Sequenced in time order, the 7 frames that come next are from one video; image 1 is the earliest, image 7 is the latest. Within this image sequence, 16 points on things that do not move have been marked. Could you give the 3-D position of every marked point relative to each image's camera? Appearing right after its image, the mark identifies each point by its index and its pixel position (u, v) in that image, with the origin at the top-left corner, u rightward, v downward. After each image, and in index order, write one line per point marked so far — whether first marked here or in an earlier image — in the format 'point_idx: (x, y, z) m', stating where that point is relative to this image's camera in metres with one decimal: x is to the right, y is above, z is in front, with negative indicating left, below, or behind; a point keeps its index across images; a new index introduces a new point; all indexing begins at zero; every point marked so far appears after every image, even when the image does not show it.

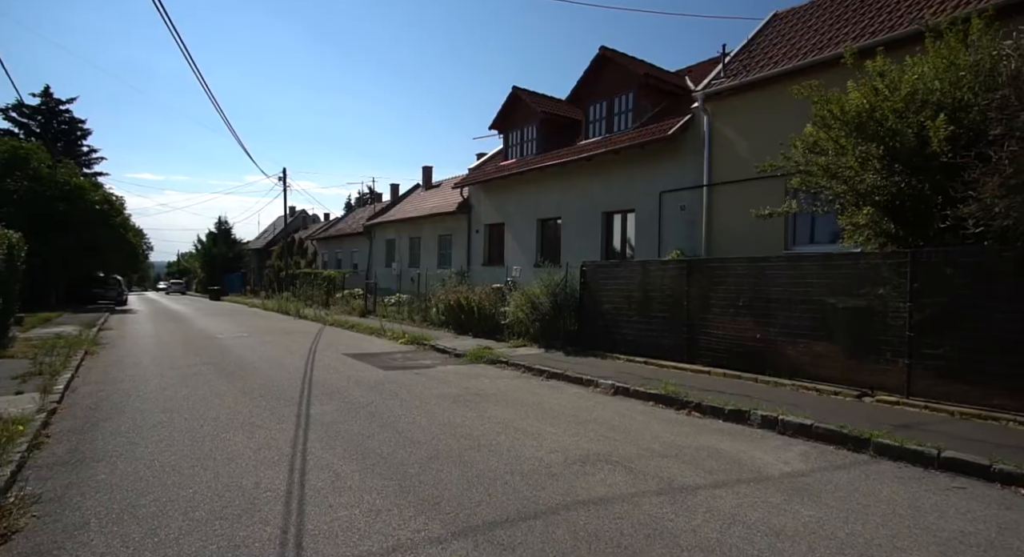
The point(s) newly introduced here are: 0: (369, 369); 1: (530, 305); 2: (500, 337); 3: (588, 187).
0: (-2.5, -1.6, +11.0) m
1: (+0.4, -0.6, +13.8) m
2: (-0.3, -1.4, +14.8) m
3: (+2.4, +2.9, +19.9) m
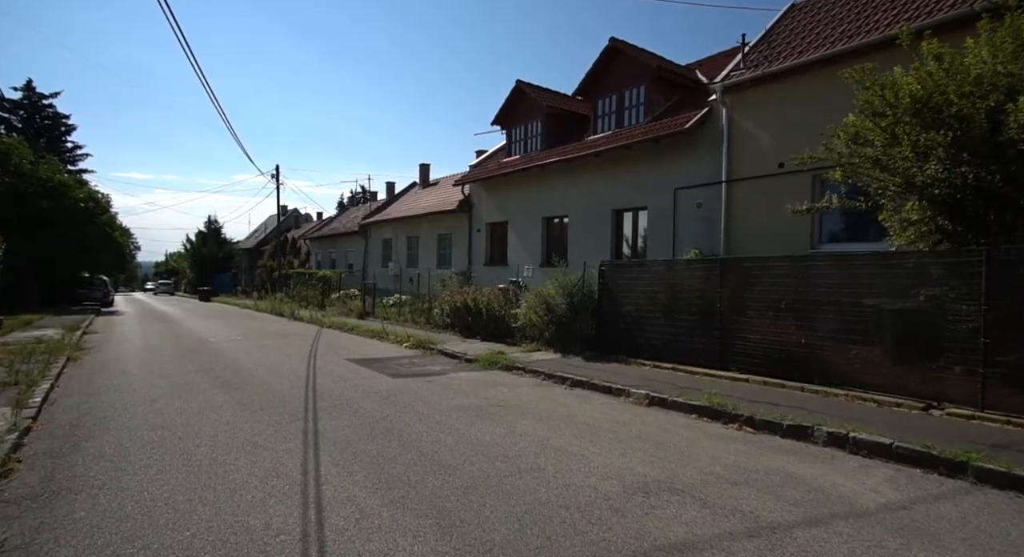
0: (-2.2, -1.6, +10.2) m
1: (+0.7, -0.6, +13.0) m
2: (0.0, -1.4, +14.0) m
3: (+2.6, +2.9, +19.2) m
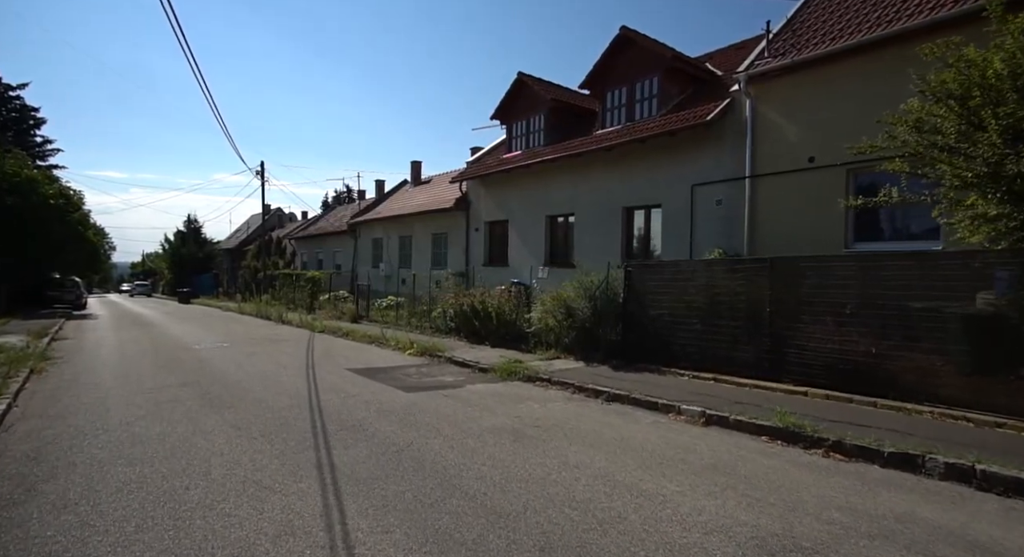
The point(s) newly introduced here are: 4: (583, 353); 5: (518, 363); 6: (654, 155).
0: (-1.8, -1.6, +9.1) m
1: (+1.0, -0.6, +12.0) m
2: (+0.2, -1.4, +13.0) m
3: (+2.7, +2.9, +18.2) m
4: (+1.3, -1.4, +11.5) m
5: (+0.1, -1.5, +11.1) m
6: (+3.8, +3.3, +16.7) m
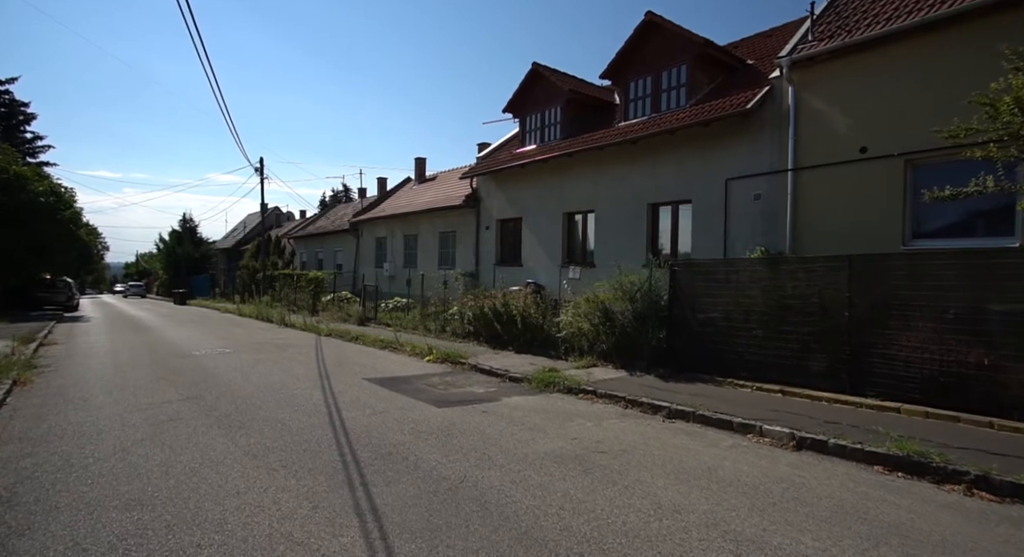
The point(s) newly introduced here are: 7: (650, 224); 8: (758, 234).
0: (-1.3, -1.6, +8.0) m
1: (+1.6, -0.6, +10.9) m
2: (+0.8, -1.4, +11.9) m
3: (+3.2, +2.8, +17.2) m
4: (+1.9, -1.4, +10.5) m
5: (+0.7, -1.5, +10.1) m
6: (+4.3, +3.3, +15.7) m
7: (+3.7, +1.5, +16.9) m
8: (+5.5, +1.0, +13.9) m
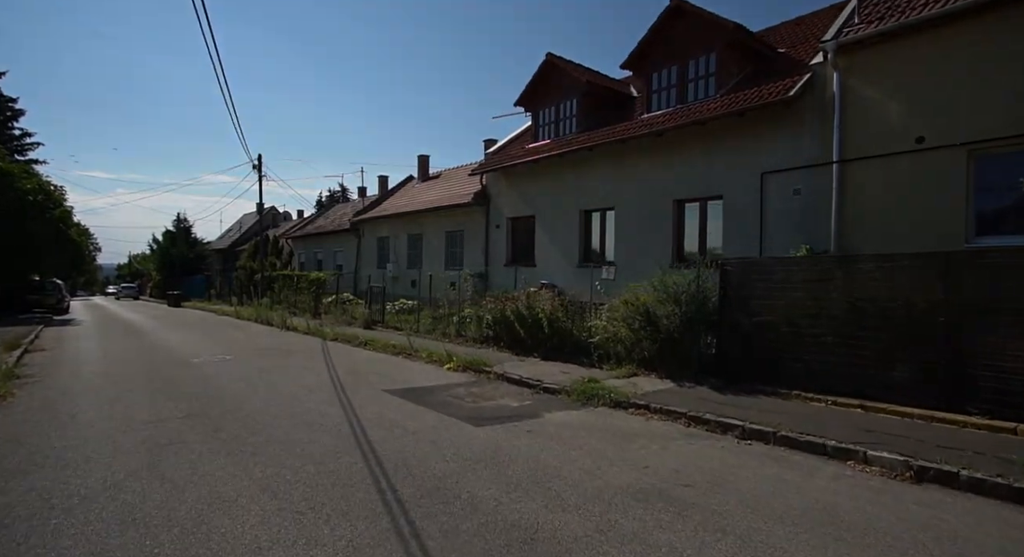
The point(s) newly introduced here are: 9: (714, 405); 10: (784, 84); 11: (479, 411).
0: (-0.7, -1.6, +7.1) m
1: (+2.1, -0.6, +10.0) m
2: (+1.3, -1.4, +11.0) m
3: (+3.7, +2.8, +16.3) m
4: (+2.4, -1.4, +9.5) m
5: (+1.2, -1.5, +9.1) m
6: (+4.8, +3.3, +14.8) m
7: (+4.2, +1.5, +15.9) m
8: (+5.9, +1.0, +13.0) m
9: (+2.5, -1.5, +7.7) m
10: (+5.7, +4.1, +13.2) m
11: (-0.4, -1.7, +8.0) m
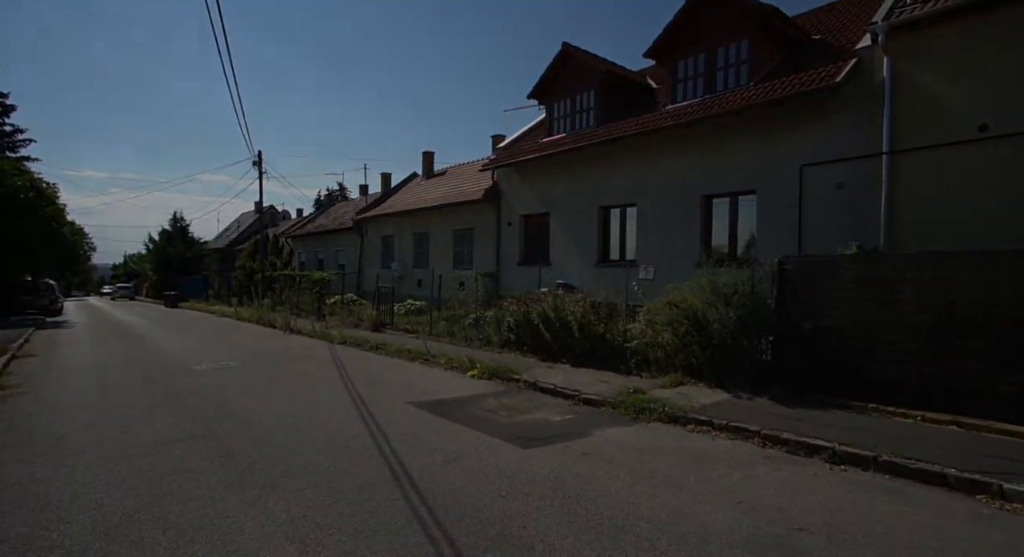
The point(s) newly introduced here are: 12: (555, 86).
0: (-0.2, -1.6, +6.2) m
1: (+2.5, -0.6, +9.1) m
2: (+1.8, -1.4, +10.1) m
3: (+4.1, +2.8, +15.4) m
4: (+2.9, -1.4, +8.7) m
5: (+1.7, -1.5, +8.3) m
6: (+5.2, +3.3, +14.0) m
7: (+4.6, +1.5, +15.1) m
8: (+6.4, +1.0, +12.2) m
9: (+3.0, -1.5, +6.8) m
10: (+6.2, +4.1, +12.3) m
11: (+0.1, -1.7, +7.1) m
12: (+1.3, +6.1, +19.7) m
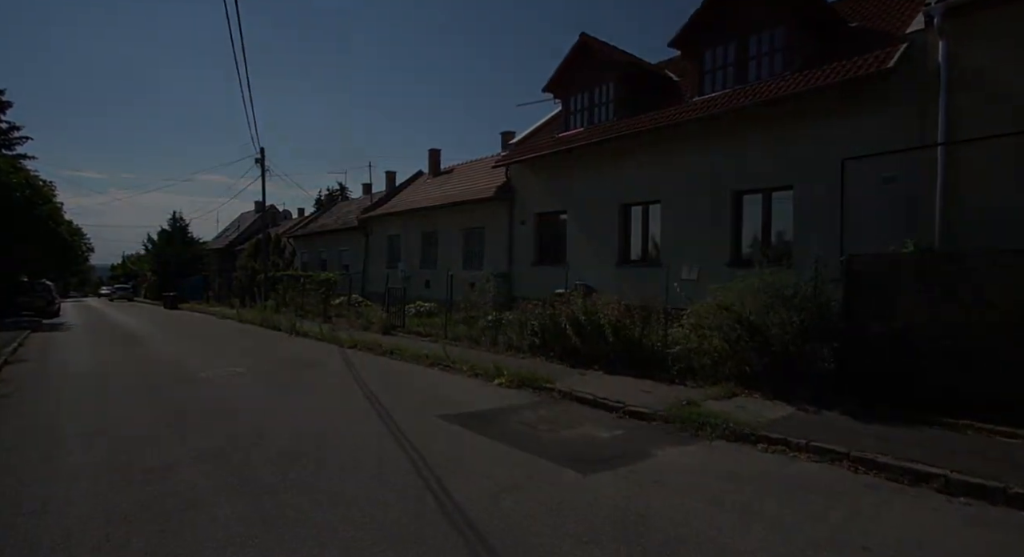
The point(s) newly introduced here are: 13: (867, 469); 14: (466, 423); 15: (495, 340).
0: (+0.3, -1.6, +5.4) m
1: (+3.0, -0.6, +8.4) m
2: (+2.3, -1.5, +9.3) m
3: (+4.6, +2.8, +14.6) m
4: (+3.4, -1.4, +7.9) m
5: (+2.2, -1.5, +7.5) m
6: (+5.7, +3.3, +13.2) m
7: (+5.1, +1.5, +14.3) m
8: (+6.9, +1.0, +11.4) m
9: (+3.4, -1.6, +6.0) m
10: (+6.6, +4.1, +11.5) m
11: (+0.6, -1.7, +6.4) m
12: (+1.8, +6.0, +18.9) m
13: (+3.1, -1.6, +5.4) m
14: (-0.5, -1.7, +7.2) m
15: (-0.3, -1.3, +13.1) m
